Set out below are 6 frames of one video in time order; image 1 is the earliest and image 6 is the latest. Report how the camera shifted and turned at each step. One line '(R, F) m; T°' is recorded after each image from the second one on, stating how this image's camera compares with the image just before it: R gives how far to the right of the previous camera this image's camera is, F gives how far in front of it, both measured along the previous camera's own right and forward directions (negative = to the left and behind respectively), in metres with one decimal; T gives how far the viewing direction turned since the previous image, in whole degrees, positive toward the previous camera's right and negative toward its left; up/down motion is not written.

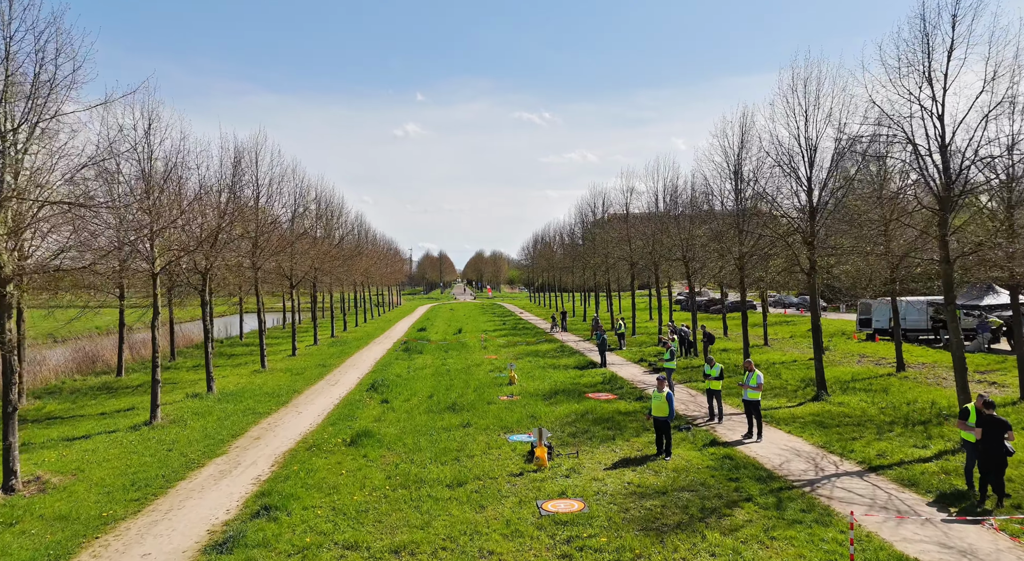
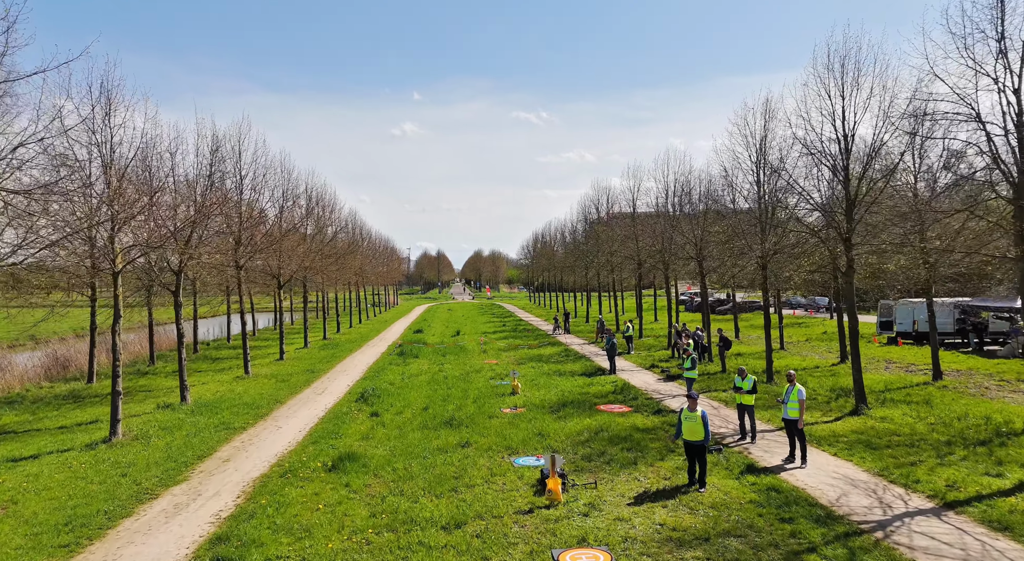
(-0.2, +2.2) m; 0°
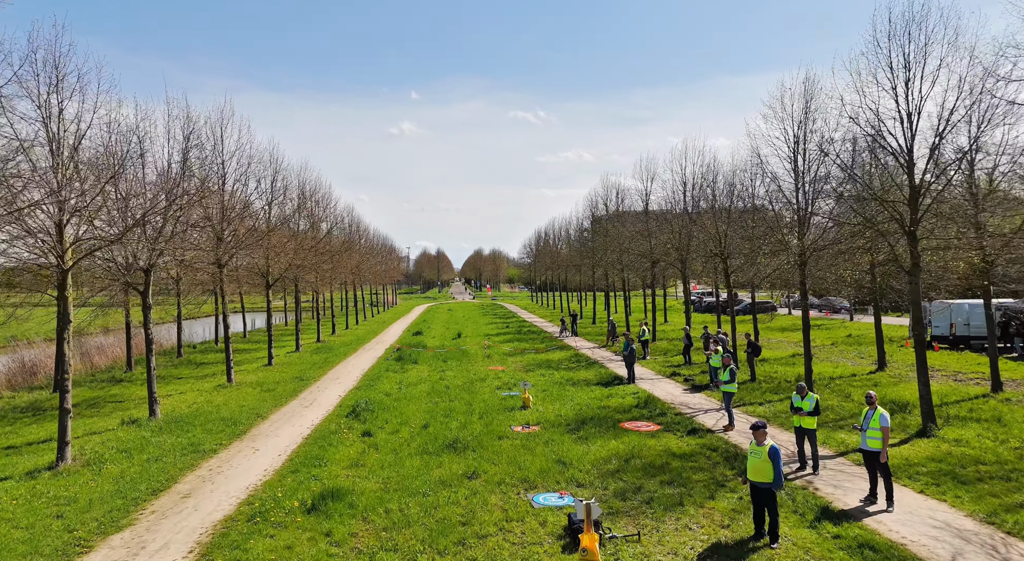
(-0.3, +2.6) m; 0°
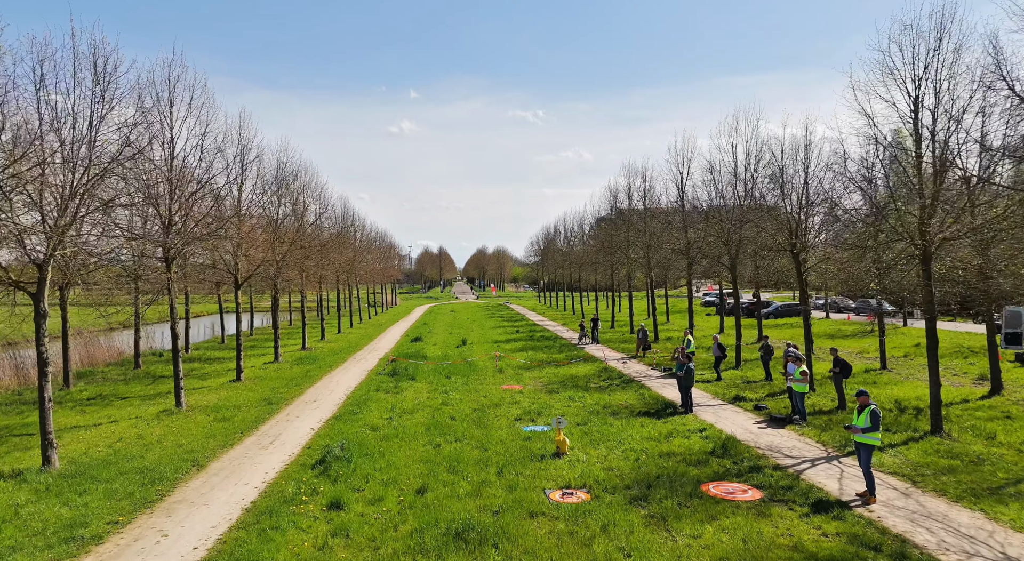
(-0.6, +5.7) m; 0°
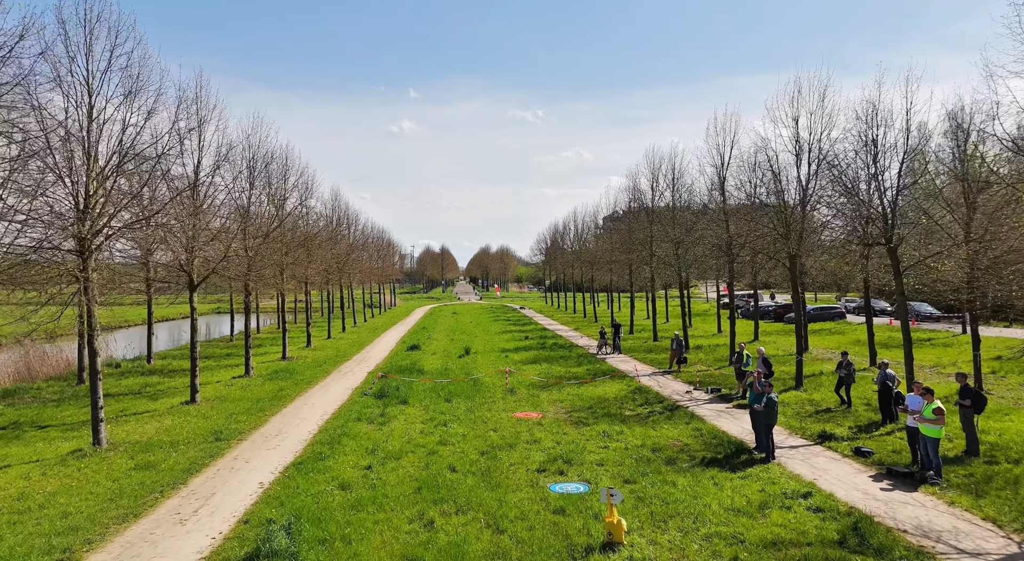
(-0.4, +5.1) m; 0°
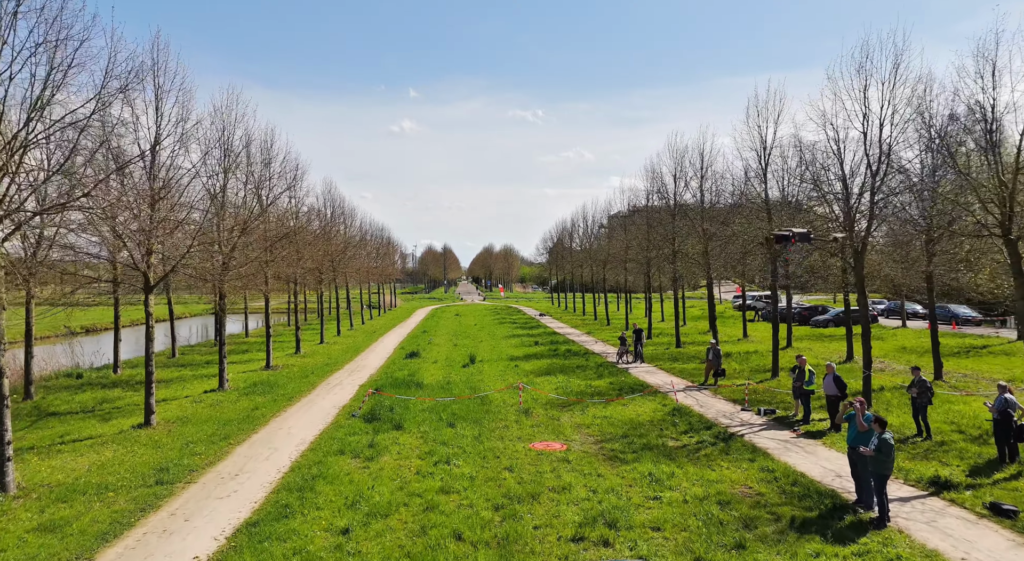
(-0.4, +3.8) m; 0°
